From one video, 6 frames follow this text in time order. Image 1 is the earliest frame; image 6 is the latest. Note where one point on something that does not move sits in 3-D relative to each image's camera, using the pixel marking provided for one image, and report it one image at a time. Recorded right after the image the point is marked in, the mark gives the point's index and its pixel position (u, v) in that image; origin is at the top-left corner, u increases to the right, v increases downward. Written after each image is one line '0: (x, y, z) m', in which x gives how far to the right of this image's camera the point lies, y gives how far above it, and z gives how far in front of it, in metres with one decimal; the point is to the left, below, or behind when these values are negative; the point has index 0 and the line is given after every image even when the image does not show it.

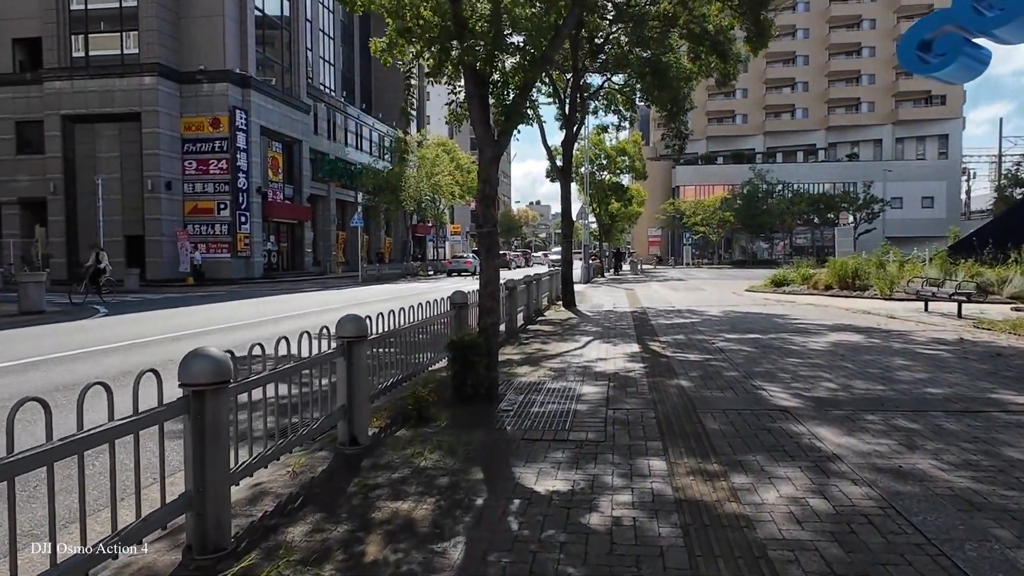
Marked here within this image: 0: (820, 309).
0: (+6.9, -0.5, +15.7) m
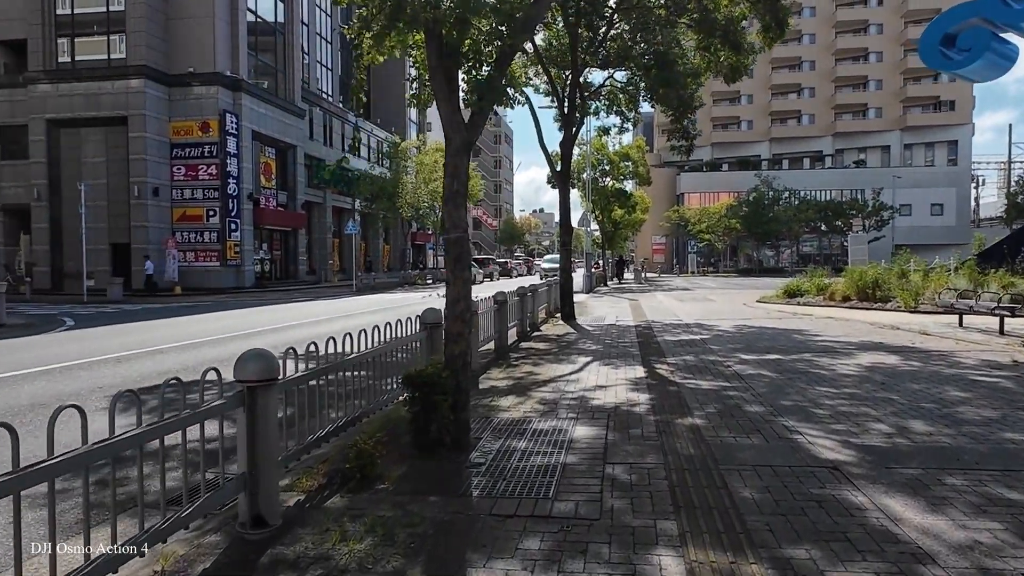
0: (+6.7, -0.7, +14.3) m
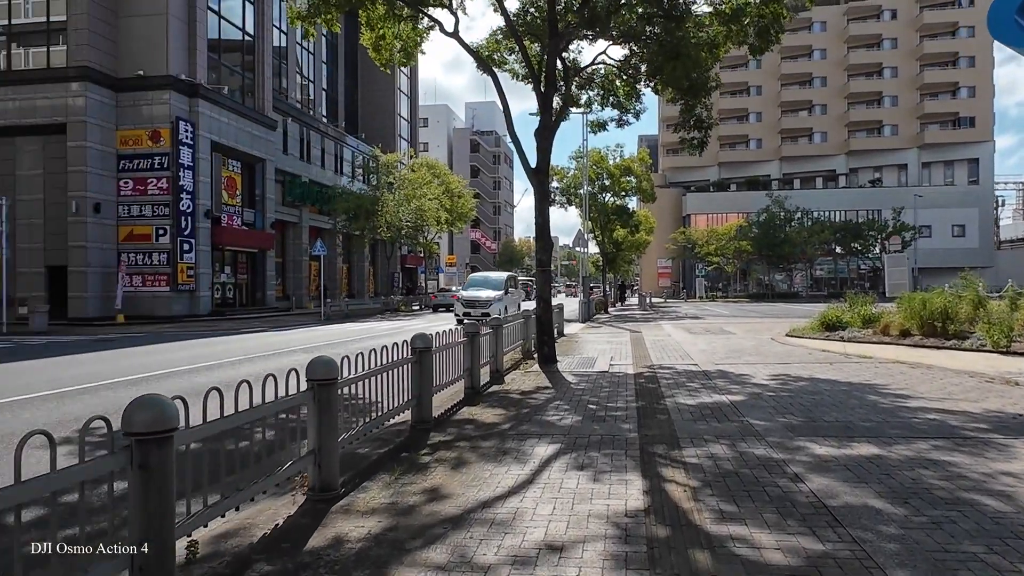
0: (+6.0, -1.3, +10.2) m
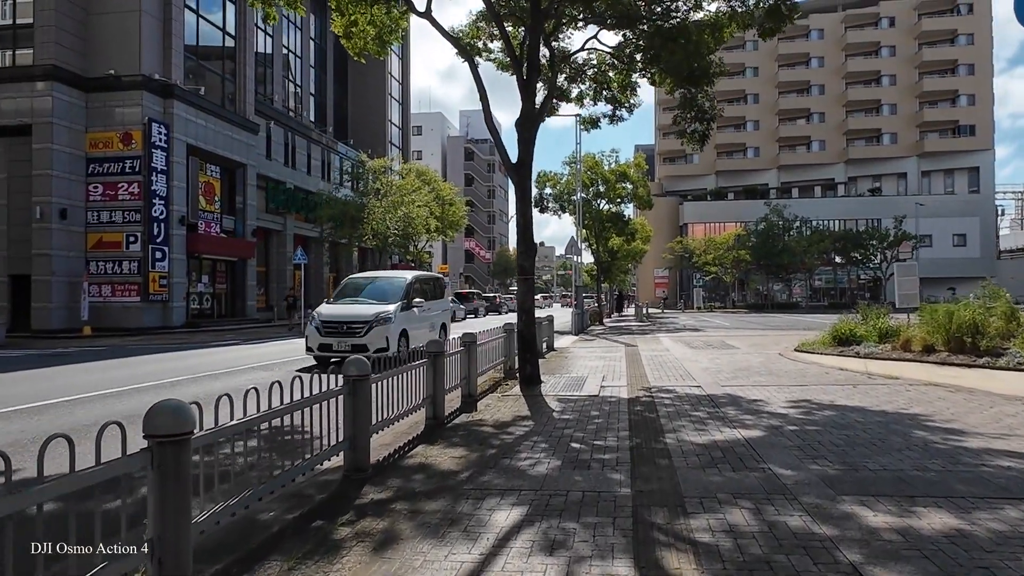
0: (+5.6, -1.4, +8.7) m
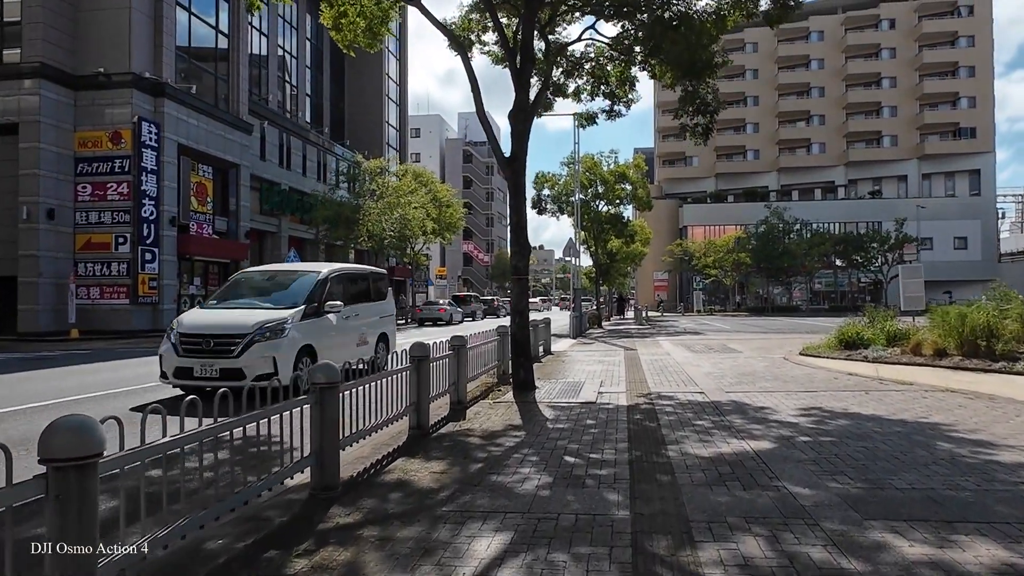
0: (+5.5, -1.4, +8.1) m
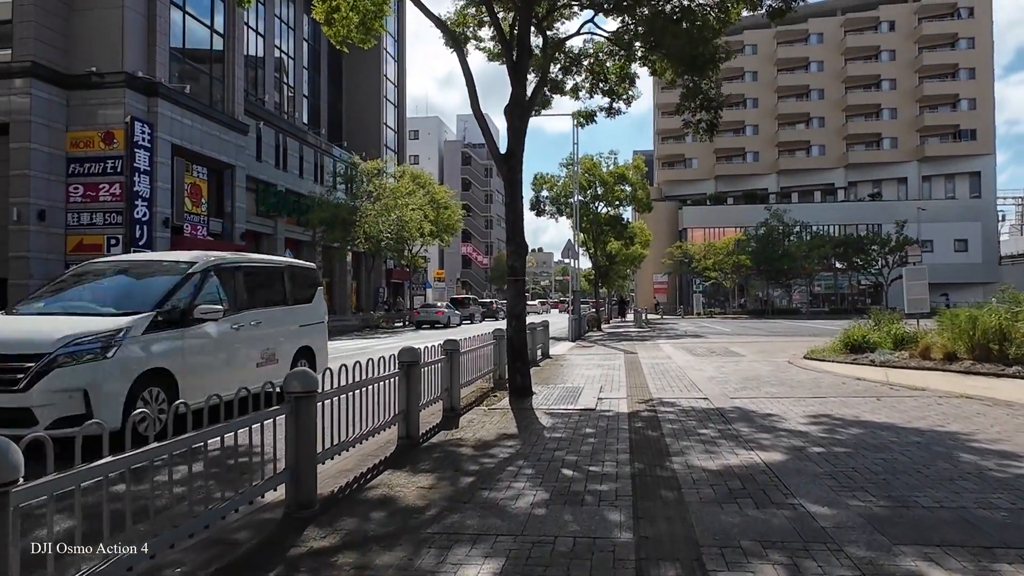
0: (+5.5, -1.4, +7.7) m
